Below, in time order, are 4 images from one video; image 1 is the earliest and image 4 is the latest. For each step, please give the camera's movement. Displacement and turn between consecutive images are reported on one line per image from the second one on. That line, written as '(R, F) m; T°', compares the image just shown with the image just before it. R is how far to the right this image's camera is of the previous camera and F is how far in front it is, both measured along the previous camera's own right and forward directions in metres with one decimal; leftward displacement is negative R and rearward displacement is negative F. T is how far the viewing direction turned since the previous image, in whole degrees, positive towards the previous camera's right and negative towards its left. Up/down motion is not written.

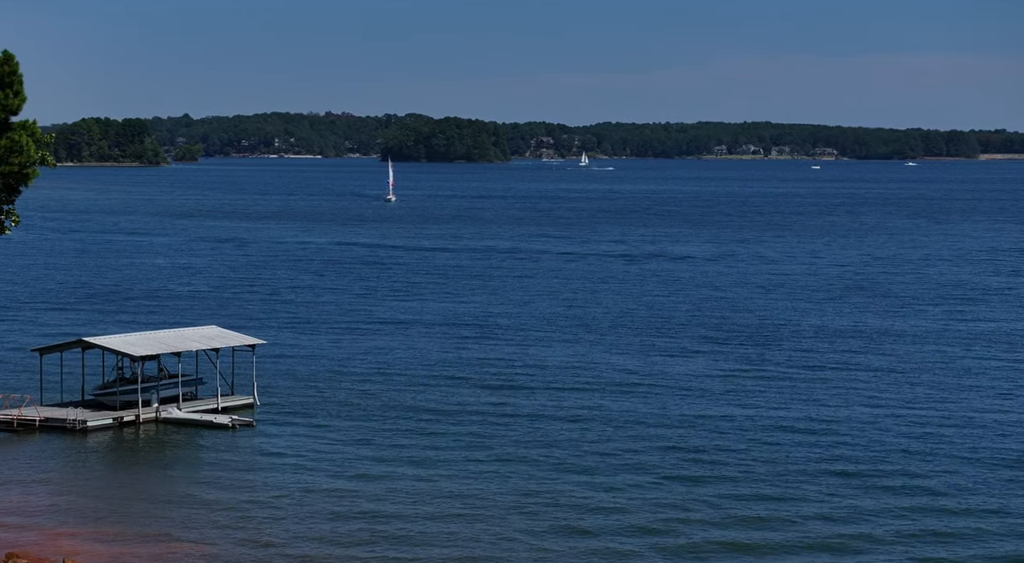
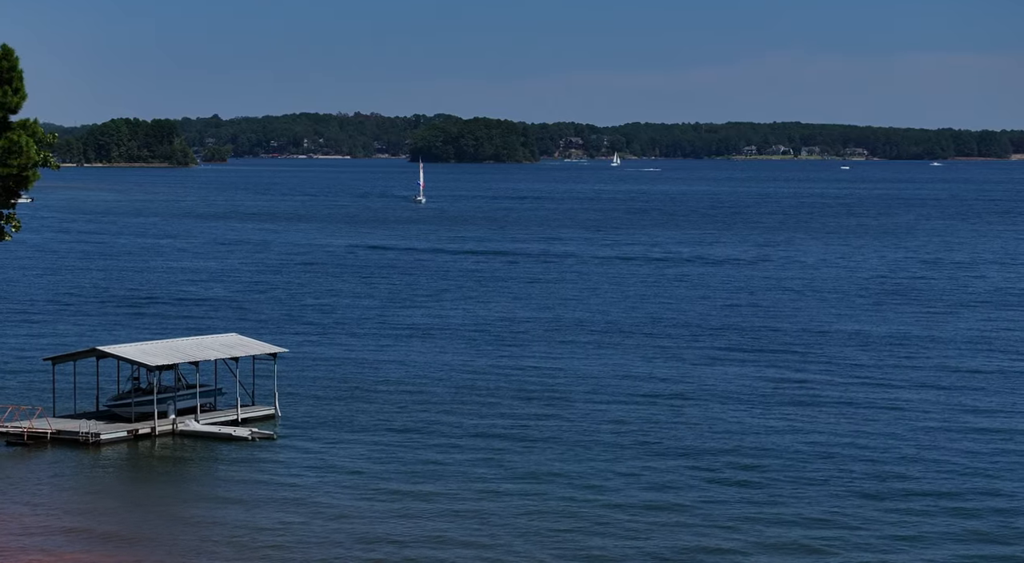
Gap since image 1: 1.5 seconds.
(-0.1, +1.9) m; -1°
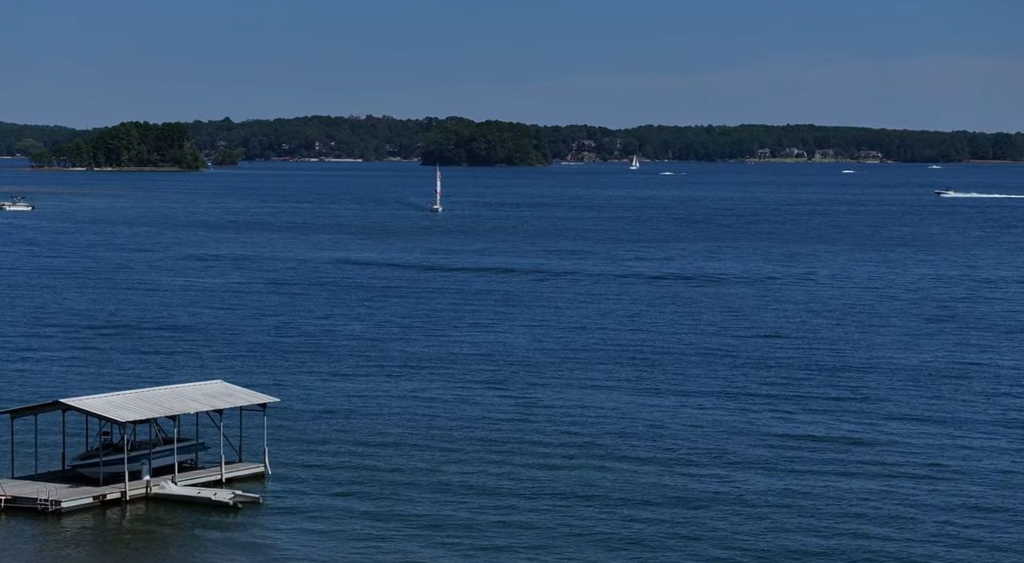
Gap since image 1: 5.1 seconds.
(-0.3, +5.6) m; 0°
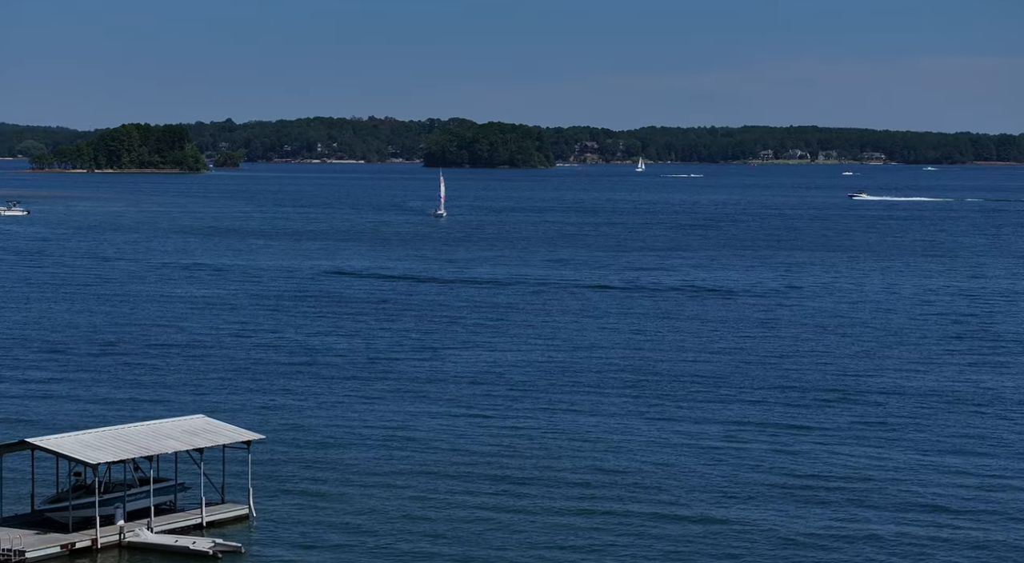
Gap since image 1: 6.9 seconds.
(-0.1, +3.0) m; 0°
